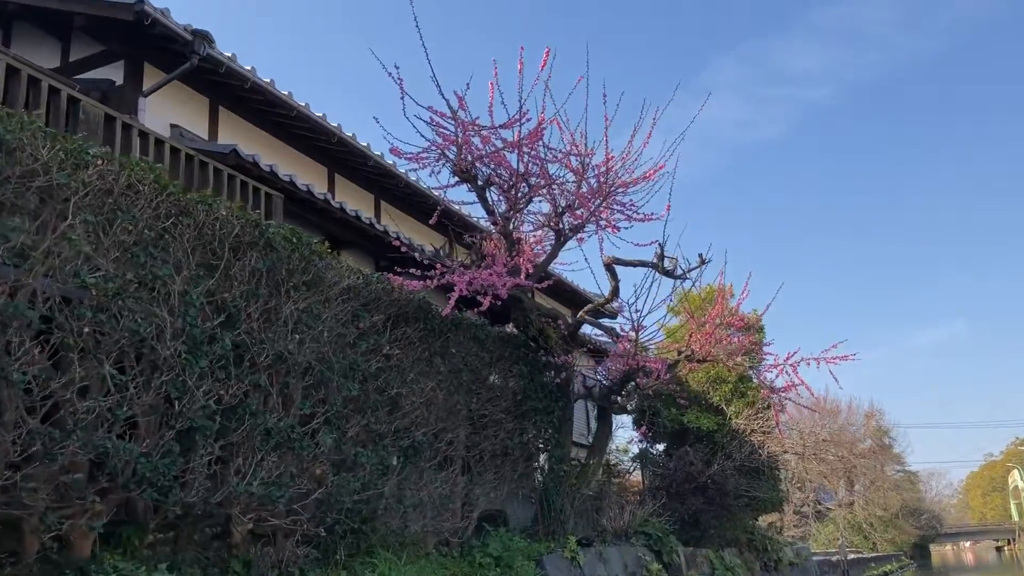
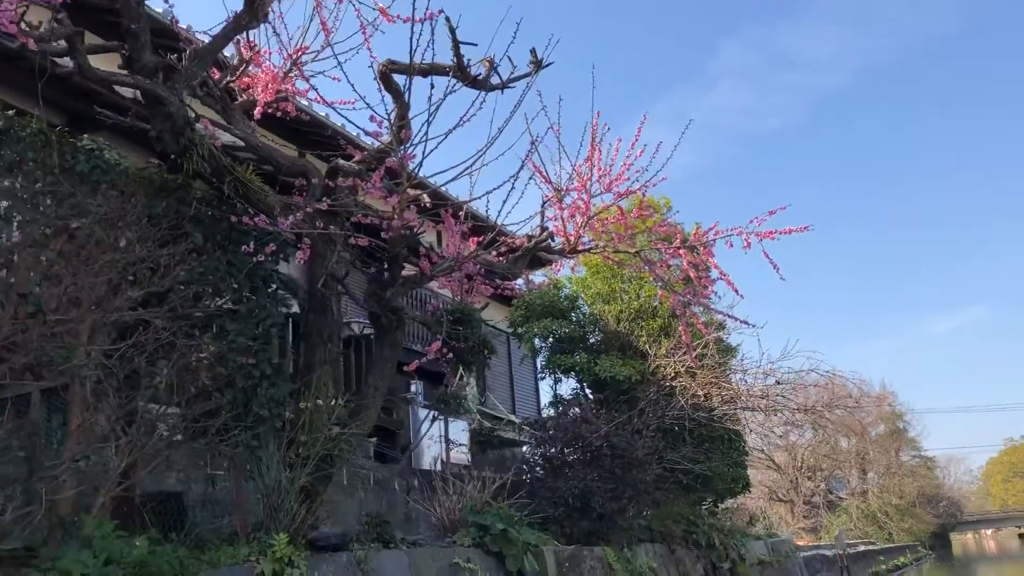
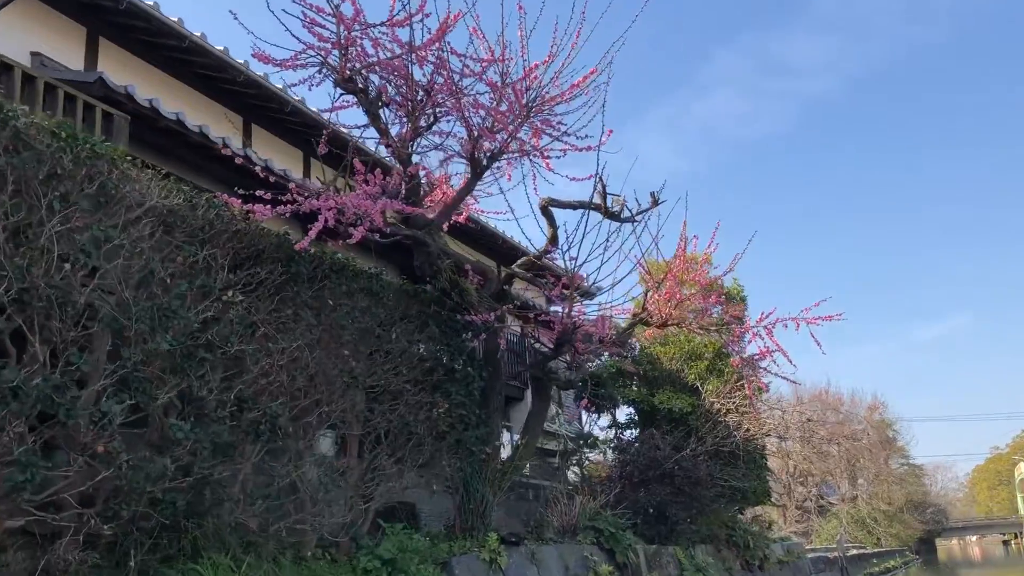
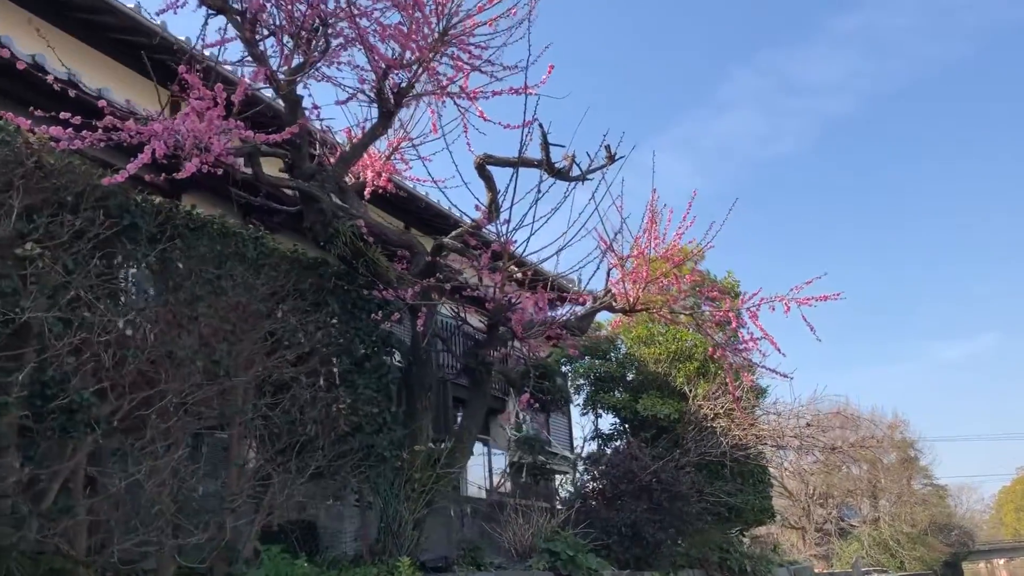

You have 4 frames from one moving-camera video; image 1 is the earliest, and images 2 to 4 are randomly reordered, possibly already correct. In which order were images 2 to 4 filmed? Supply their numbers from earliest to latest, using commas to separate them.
3, 4, 2
